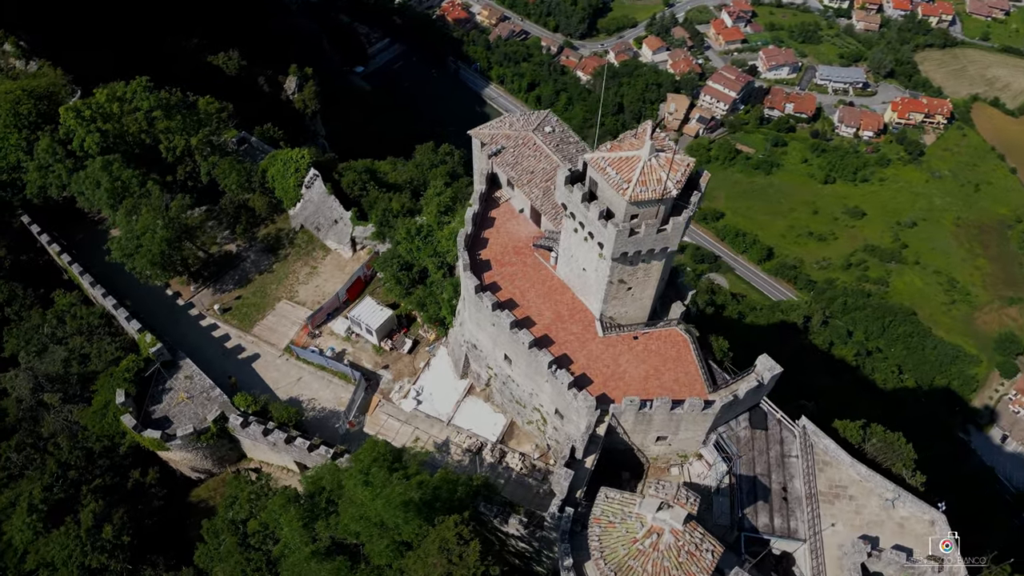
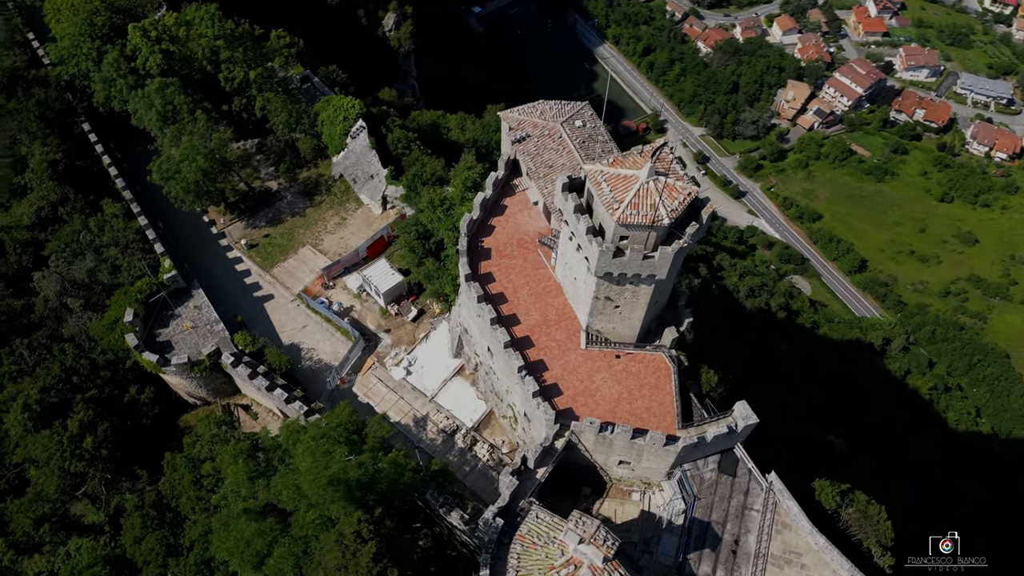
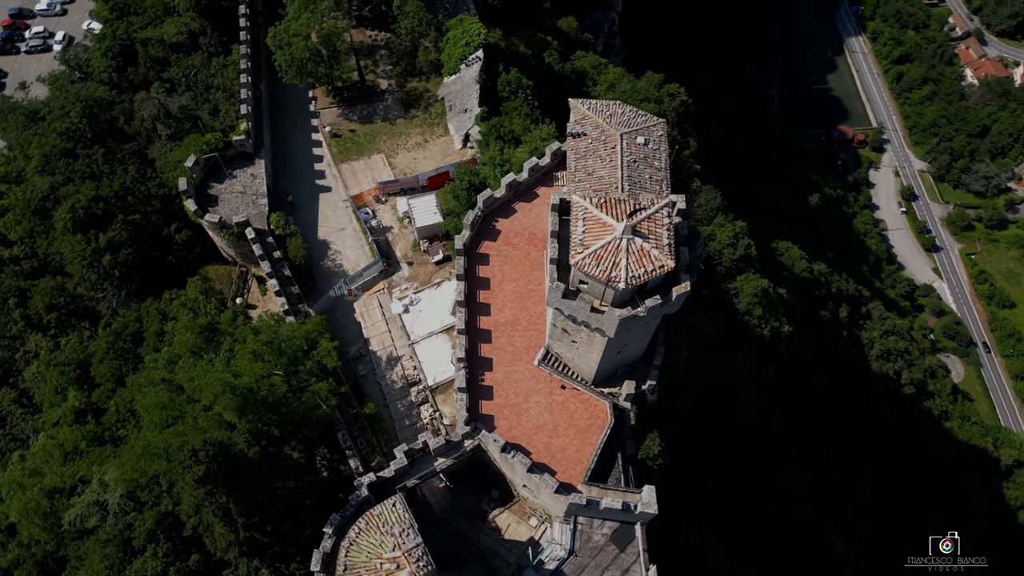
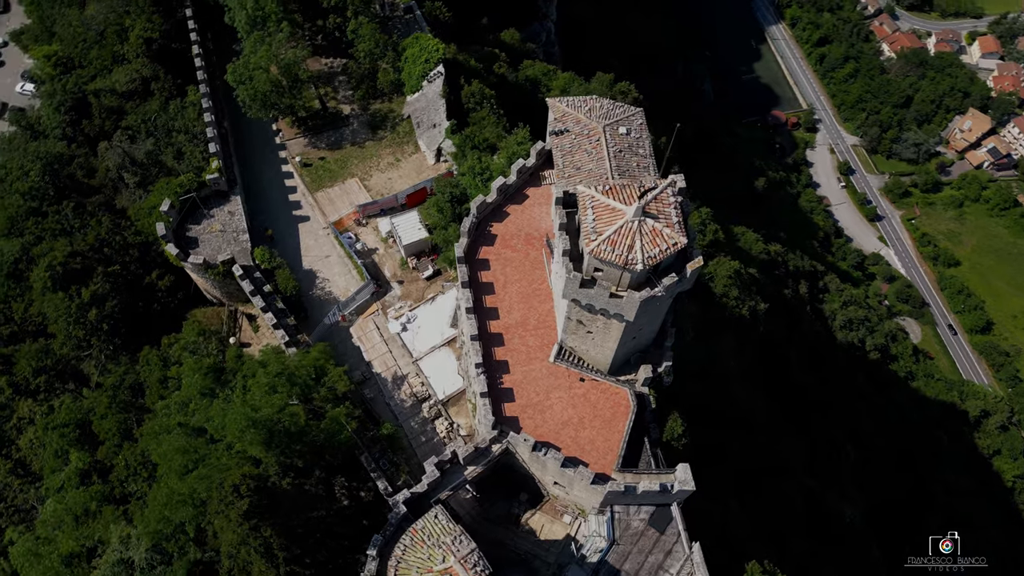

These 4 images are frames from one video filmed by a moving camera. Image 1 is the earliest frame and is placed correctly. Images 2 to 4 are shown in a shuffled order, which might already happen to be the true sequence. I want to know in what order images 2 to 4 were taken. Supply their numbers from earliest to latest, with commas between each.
2, 4, 3
